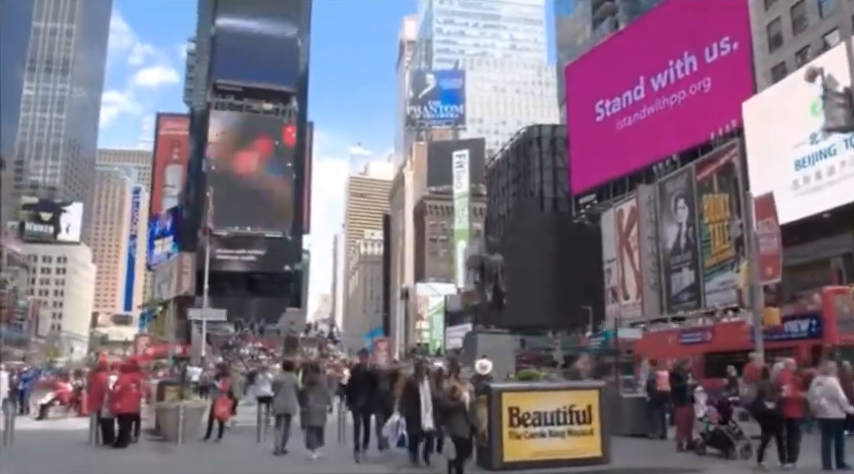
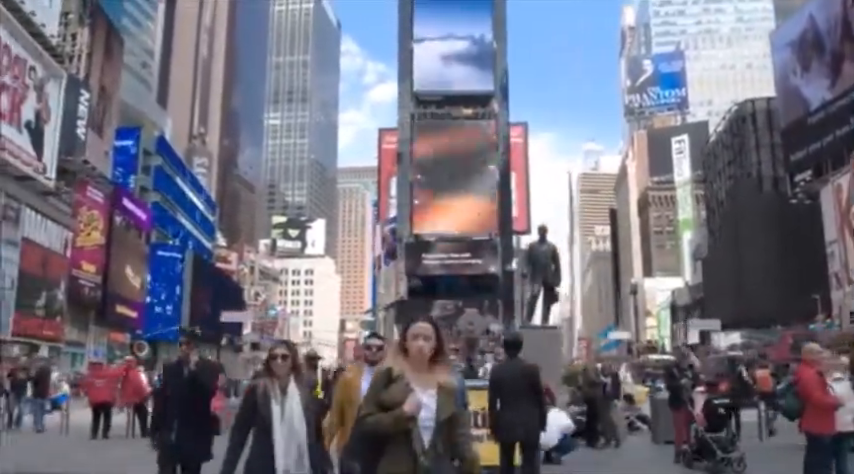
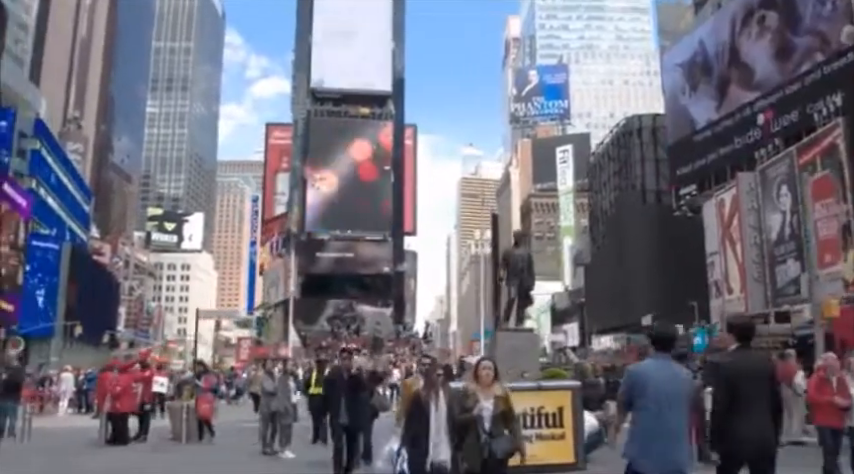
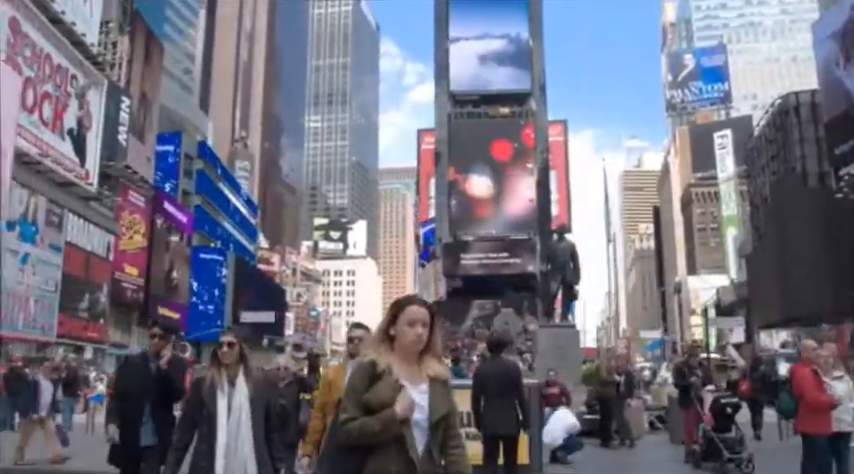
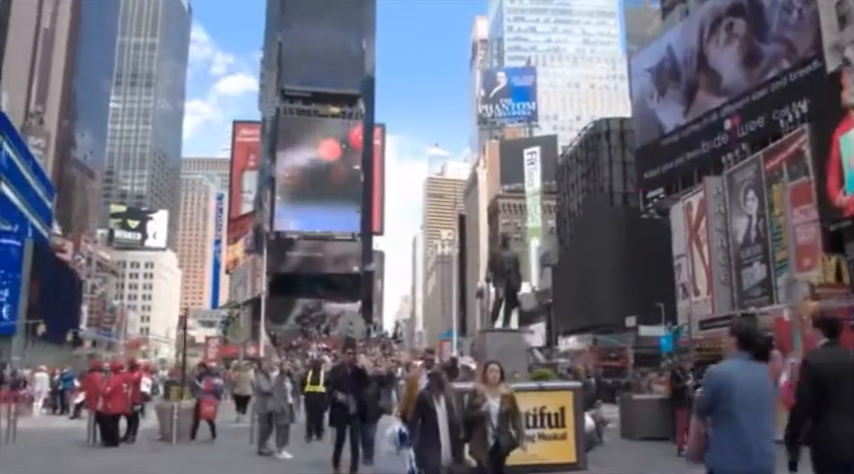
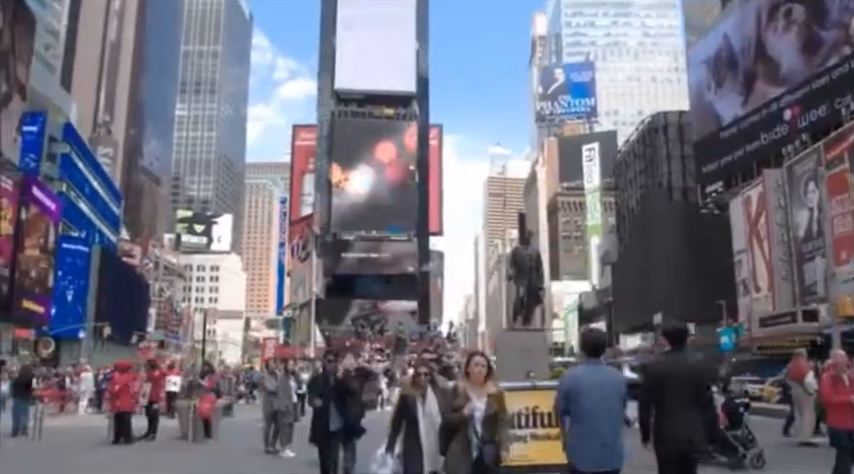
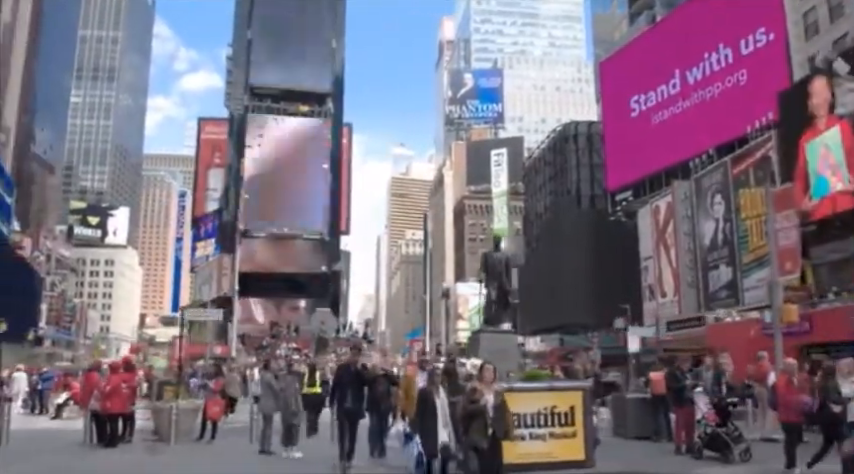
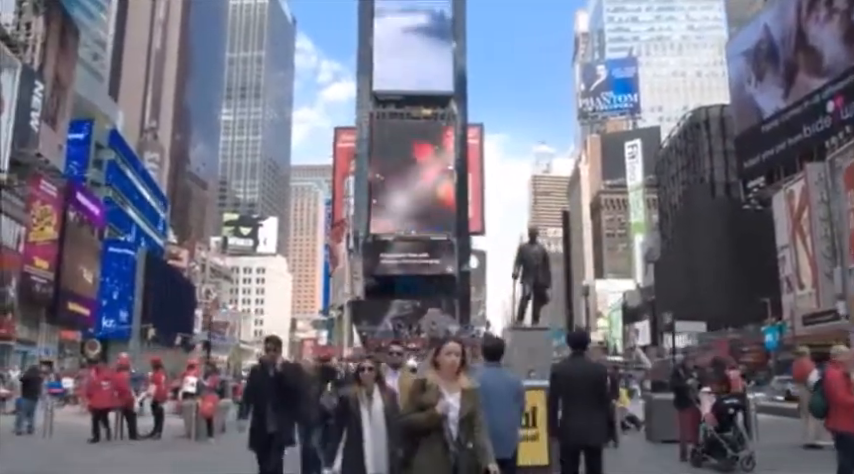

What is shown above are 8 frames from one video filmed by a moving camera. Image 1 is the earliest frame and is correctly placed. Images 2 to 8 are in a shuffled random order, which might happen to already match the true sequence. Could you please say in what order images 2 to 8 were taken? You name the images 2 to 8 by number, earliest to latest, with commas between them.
7, 5, 3, 6, 8, 2, 4
